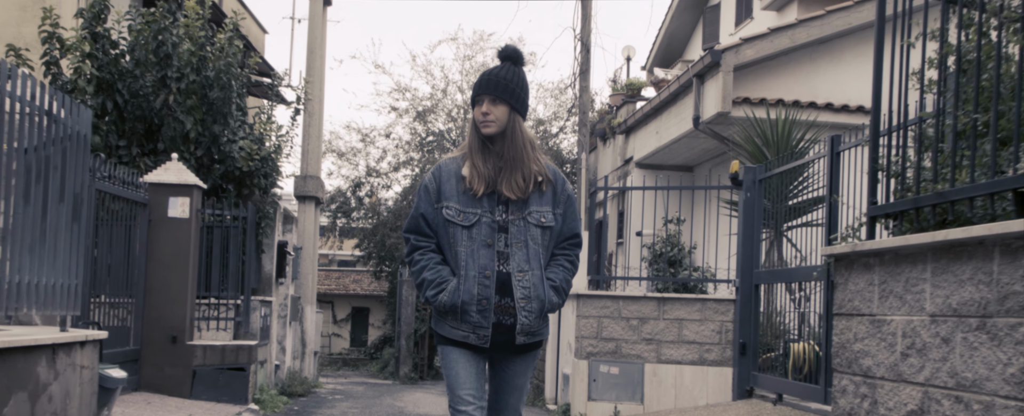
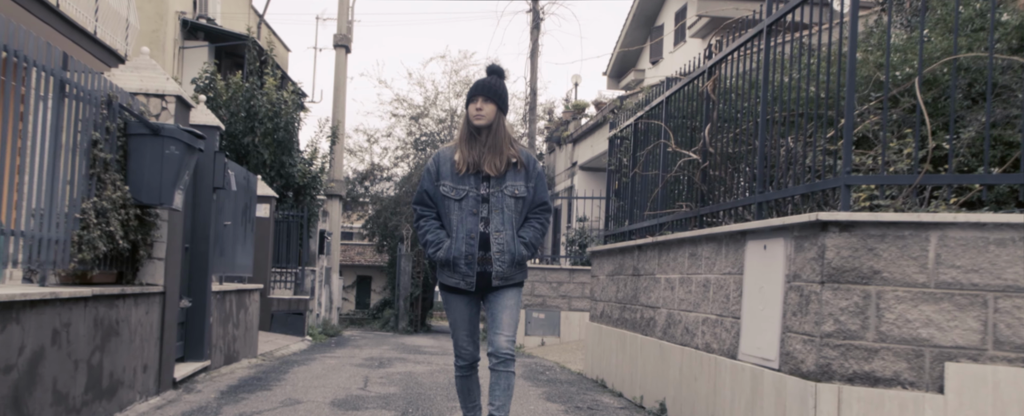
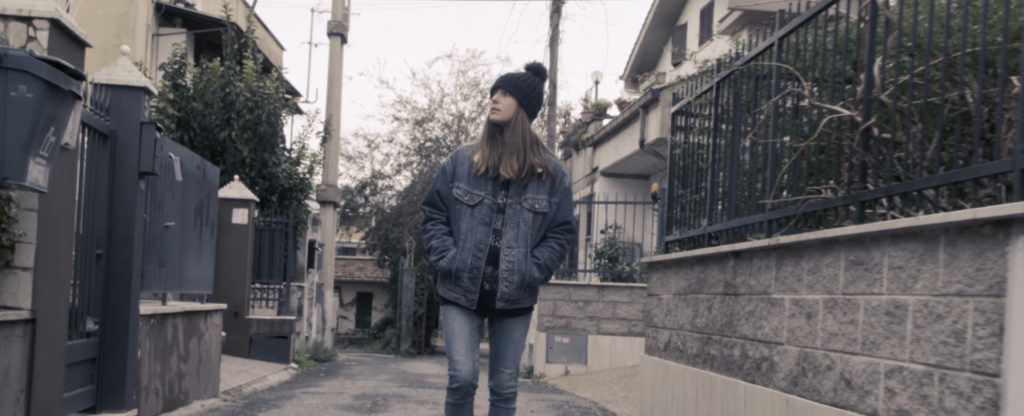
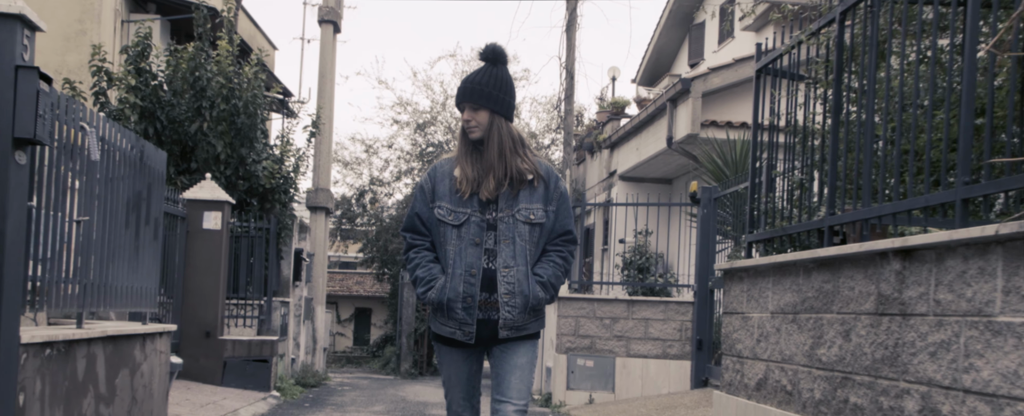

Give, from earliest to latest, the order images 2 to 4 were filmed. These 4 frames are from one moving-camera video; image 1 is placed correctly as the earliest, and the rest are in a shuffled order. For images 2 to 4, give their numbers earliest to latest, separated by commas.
4, 3, 2
